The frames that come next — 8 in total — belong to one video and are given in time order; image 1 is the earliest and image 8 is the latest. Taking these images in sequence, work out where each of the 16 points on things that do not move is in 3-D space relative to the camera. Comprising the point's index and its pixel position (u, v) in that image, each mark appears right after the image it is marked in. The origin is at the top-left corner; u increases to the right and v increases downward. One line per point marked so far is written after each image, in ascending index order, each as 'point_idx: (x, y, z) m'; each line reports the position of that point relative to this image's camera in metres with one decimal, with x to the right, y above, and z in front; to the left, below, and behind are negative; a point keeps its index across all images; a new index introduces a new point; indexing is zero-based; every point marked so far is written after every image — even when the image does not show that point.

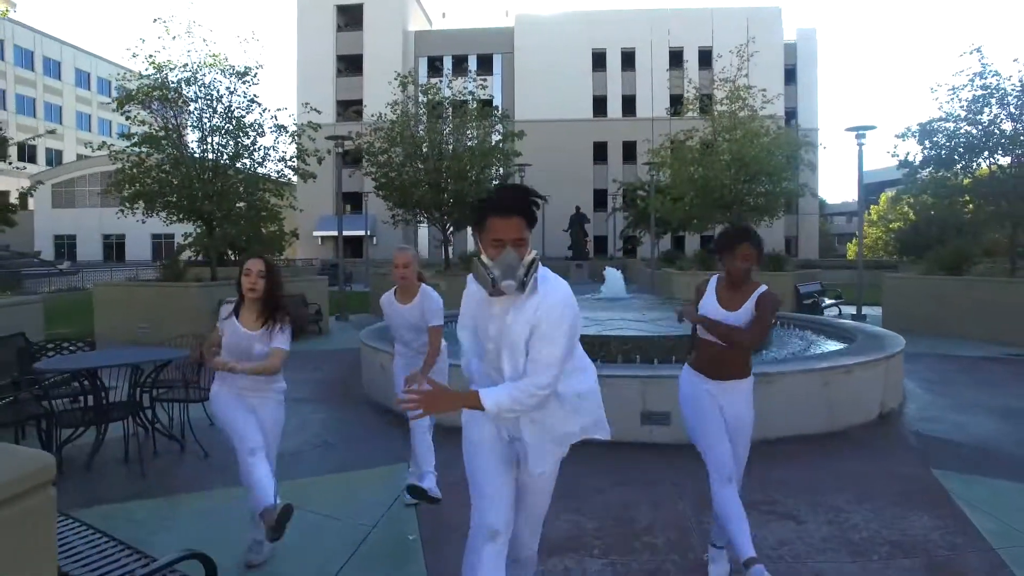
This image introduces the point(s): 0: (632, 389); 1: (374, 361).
0: (+1.1, -0.9, +5.8) m
1: (-1.6, -0.9, +7.7) m
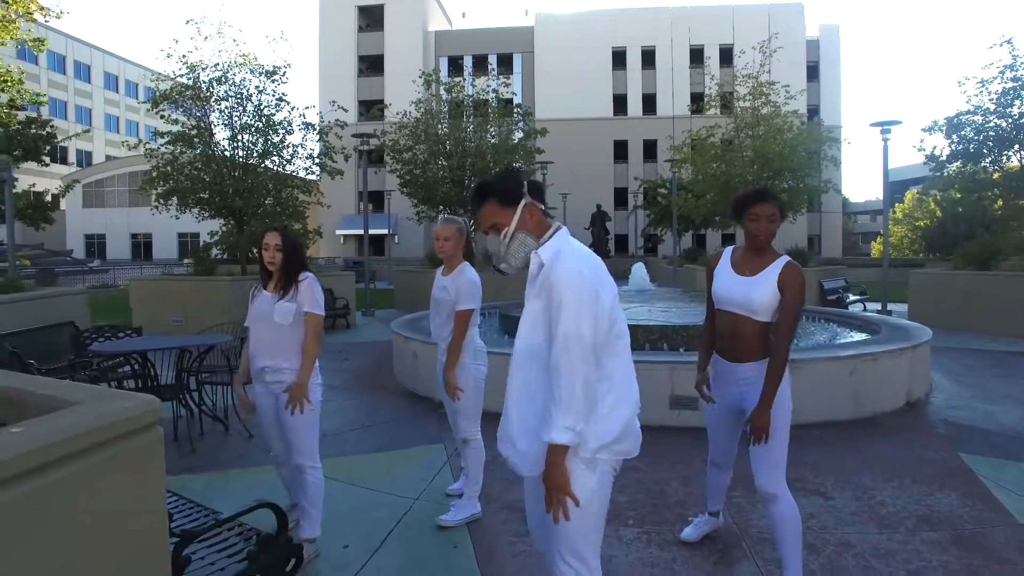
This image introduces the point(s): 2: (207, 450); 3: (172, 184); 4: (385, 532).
0: (+1.4, -0.8, +6.0) m
1: (-1.3, -0.7, +7.9) m
2: (-2.7, -1.4, +5.7) m
3: (-7.7, +2.3, +14.6) m
4: (-0.8, -1.5, +4.0) m
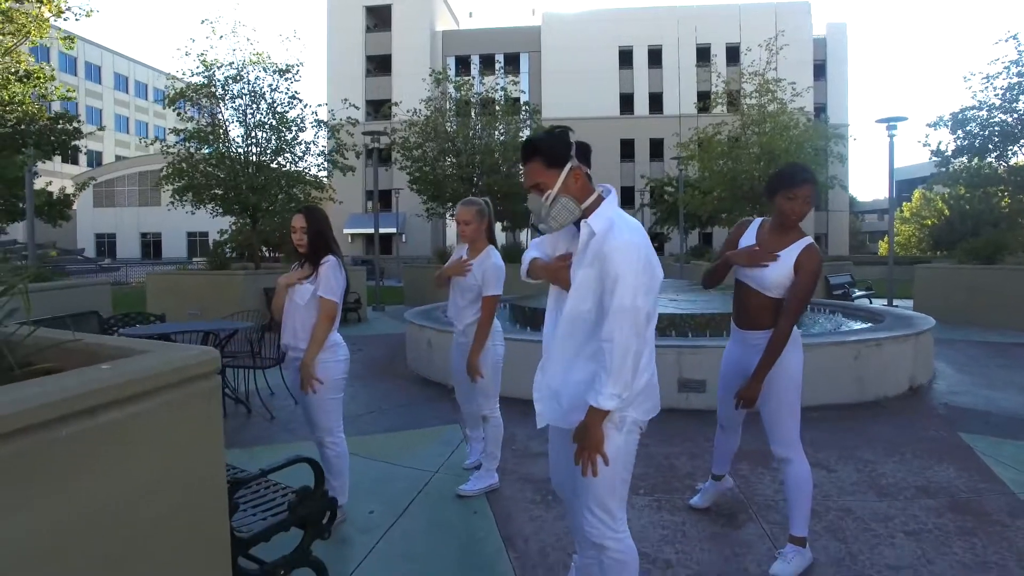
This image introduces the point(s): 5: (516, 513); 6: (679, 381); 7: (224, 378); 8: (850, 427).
0: (+1.5, -0.7, +6.2) m
1: (-1.1, -0.6, +8.1) m
2: (-2.6, -1.3, +5.9) m
3: (-7.5, +2.5, +14.9) m
4: (-0.7, -1.4, +4.2) m
5: (0.0, -1.4, +4.0) m
6: (+1.6, -0.9, +6.2) m
7: (-3.0, -0.9, +6.7) m
8: (+2.9, -1.2, +5.5) m
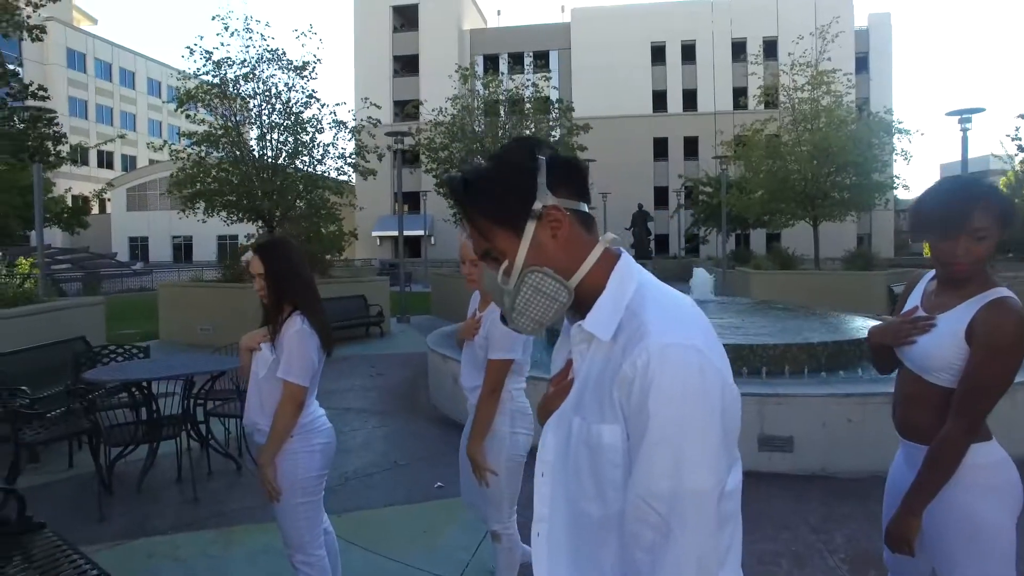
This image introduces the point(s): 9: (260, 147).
0: (+1.8, -0.9, +5.0) m
1: (-0.7, -0.9, +7.0) m
2: (-2.3, -1.6, +4.9) m
3: (-6.8, +2.2, +14.1) m
4: (-0.4, -1.6, +3.1) m
5: (+0.2, -1.6, +2.8) m
6: (+1.9, -1.1, +5.0) m
7: (-2.6, -1.2, +5.6) m
8: (+3.1, -1.4, +4.2) m
9: (-5.5, +3.1, +14.2) m
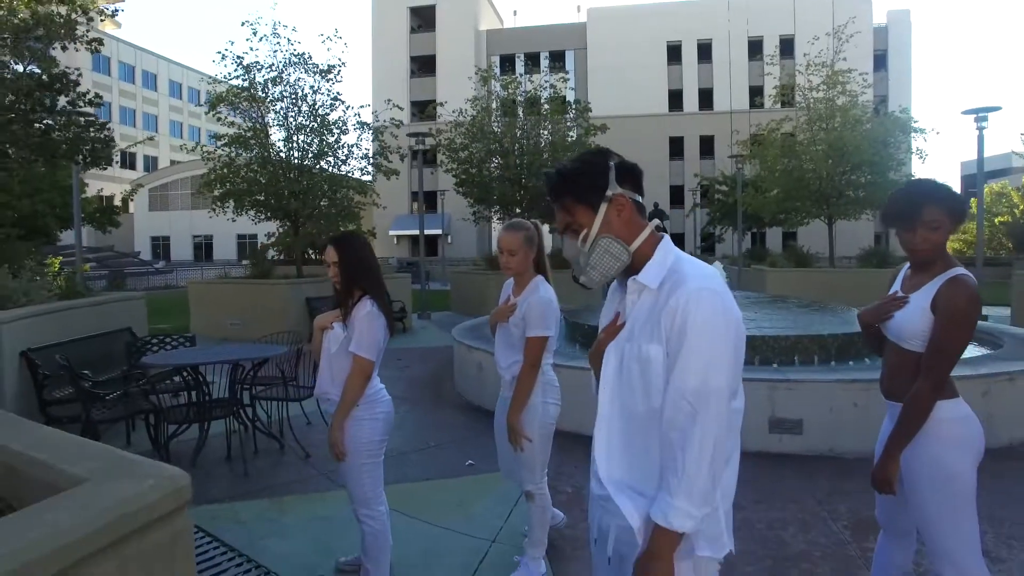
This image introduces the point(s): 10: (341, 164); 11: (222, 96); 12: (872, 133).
0: (+2.0, -0.9, +5.3) m
1: (-0.5, -0.8, +7.4) m
2: (-2.0, -1.5, +5.3) m
3: (-6.4, +2.3, +14.6) m
4: (-0.3, -1.6, +3.5) m
5: (+0.4, -1.6, +3.2) m
6: (+2.1, -1.1, +5.3) m
7: (-2.4, -1.1, +6.0) m
8: (+3.3, -1.4, +4.5) m
9: (-5.1, +3.2, +14.7) m
10: (-4.0, +2.9, +15.2) m
11: (-6.5, +4.3, +14.5) m
12: (+10.1, +4.3, +18.2) m
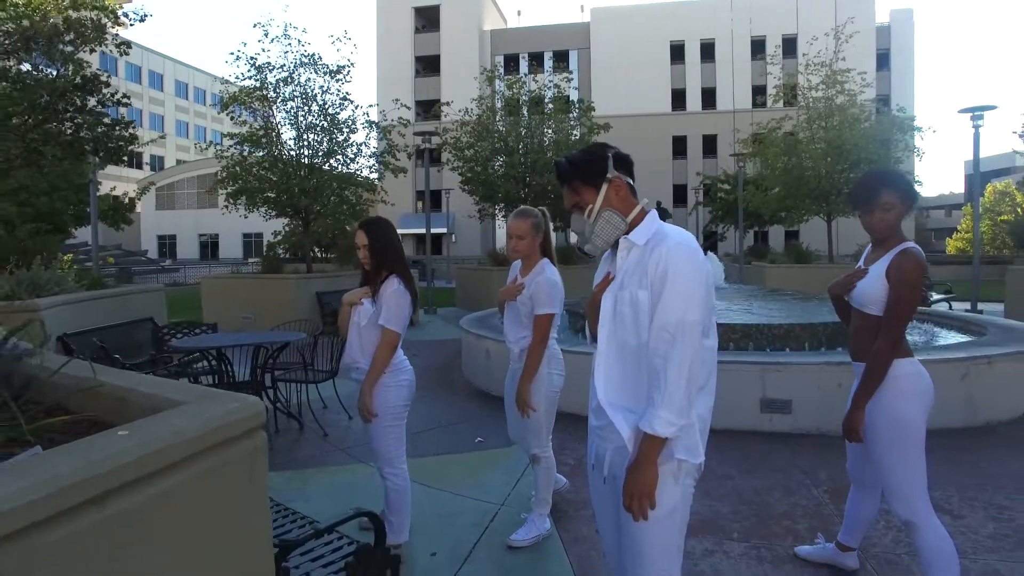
0: (+2.1, -0.8, +5.6) m
1: (-0.4, -0.7, +7.7) m
2: (-2.0, -1.4, +5.6) m
3: (-6.3, +2.4, +15.0) m
4: (-0.2, -1.5, +3.8) m
5: (+0.4, -1.5, +3.6) m
6: (+2.2, -1.0, +5.6) m
7: (-2.3, -1.0, +6.4) m
8: (+3.4, -1.3, +4.8) m
9: (-5.0, +3.3, +15.1) m
10: (-3.9, +3.0, +15.6) m
11: (-6.4, +4.4, +14.9) m
12: (+10.3, +4.5, +18.5) m
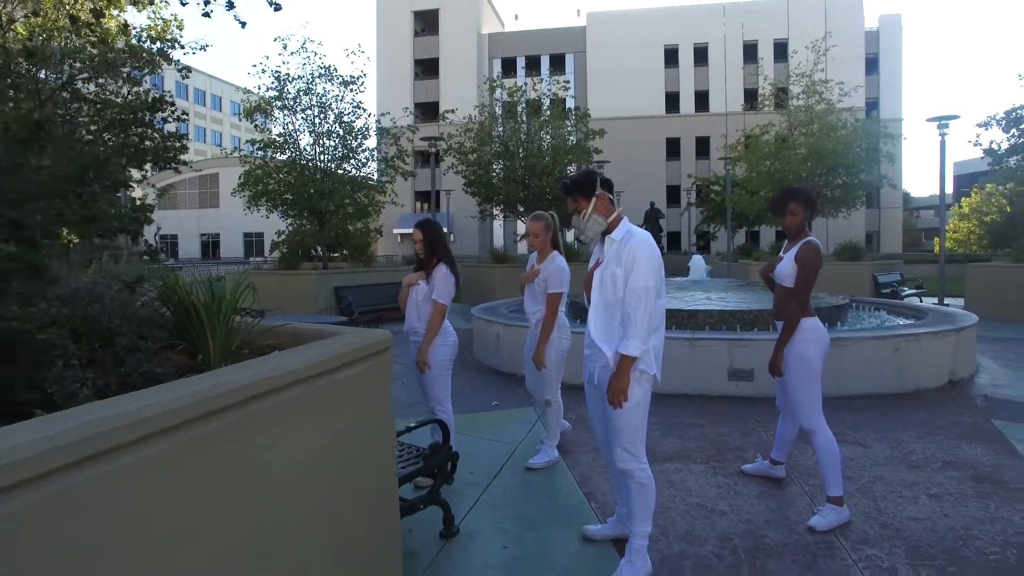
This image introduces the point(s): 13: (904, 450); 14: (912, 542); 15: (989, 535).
0: (+2.2, -0.6, +6.8) m
1: (-0.3, -0.6, +8.9) m
2: (-1.9, -1.3, +6.8) m
3: (-6.2, +2.5, +16.1) m
4: (-0.1, -1.4, +5.0) m
5: (+0.6, -1.4, +4.7) m
6: (+2.3, -0.9, +6.8) m
7: (-2.2, -0.9, +7.6) m
8: (+3.5, -1.2, +6.0) m
9: (-4.9, +3.4, +16.2) m
10: (-3.9, +3.1, +16.8) m
11: (-6.3, +4.5, +16.0) m
12: (+10.3, +4.6, +19.7) m
13: (+2.9, -1.2, +4.8) m
14: (+2.1, -1.3, +3.4) m
15: (+2.5, -1.3, +3.4) m
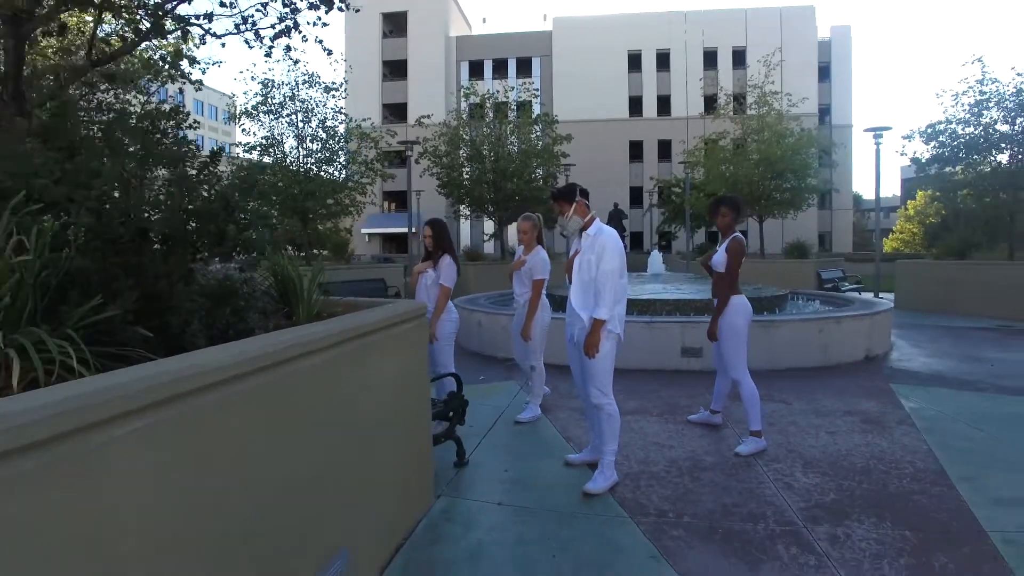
0: (+2.0, -0.5, +8.0) m
1: (-0.6, -0.5, +10.0) m
2: (-2.0, -1.2, +7.8) m
3: (-6.9, +2.6, +16.8) m
4: (-0.2, -1.2, +6.1) m
5: (+0.5, -1.3, +5.8) m
6: (+2.1, -0.8, +8.0) m
7: (-2.5, -0.8, +8.5) m
8: (+3.4, -1.0, +7.3) m
9: (-5.6, +3.5, +17.0) m
10: (-4.6, +3.2, +17.6) m
11: (-7.0, +4.6, +16.7) m
12: (+9.4, +4.7, +21.3) m
13: (+2.9, -1.1, +6.1) m
14: (+2.1, -1.2, +4.6) m
15: (+2.5, -1.2, +4.6) m
